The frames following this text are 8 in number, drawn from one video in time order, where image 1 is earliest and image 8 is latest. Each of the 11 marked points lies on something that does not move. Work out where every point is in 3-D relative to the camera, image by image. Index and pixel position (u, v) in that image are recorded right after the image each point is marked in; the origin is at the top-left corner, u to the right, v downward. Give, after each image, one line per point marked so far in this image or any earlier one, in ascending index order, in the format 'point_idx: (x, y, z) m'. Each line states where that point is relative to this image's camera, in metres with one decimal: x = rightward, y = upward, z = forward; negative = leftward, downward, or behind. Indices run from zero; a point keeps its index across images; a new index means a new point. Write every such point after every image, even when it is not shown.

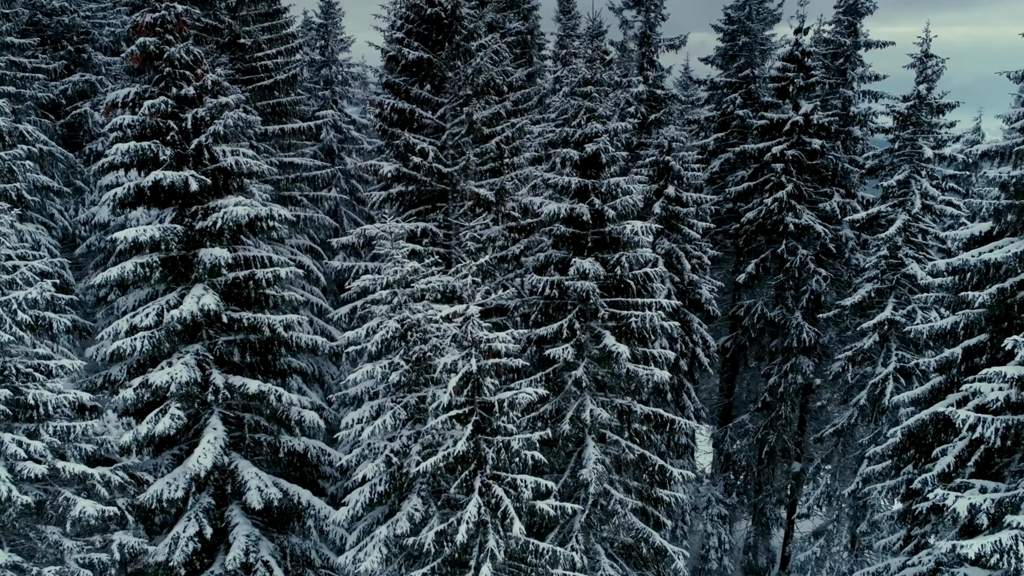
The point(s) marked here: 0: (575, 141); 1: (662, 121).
0: (+1.1, +2.2, +11.0) m
1: (+4.1, +4.7, +19.2) m
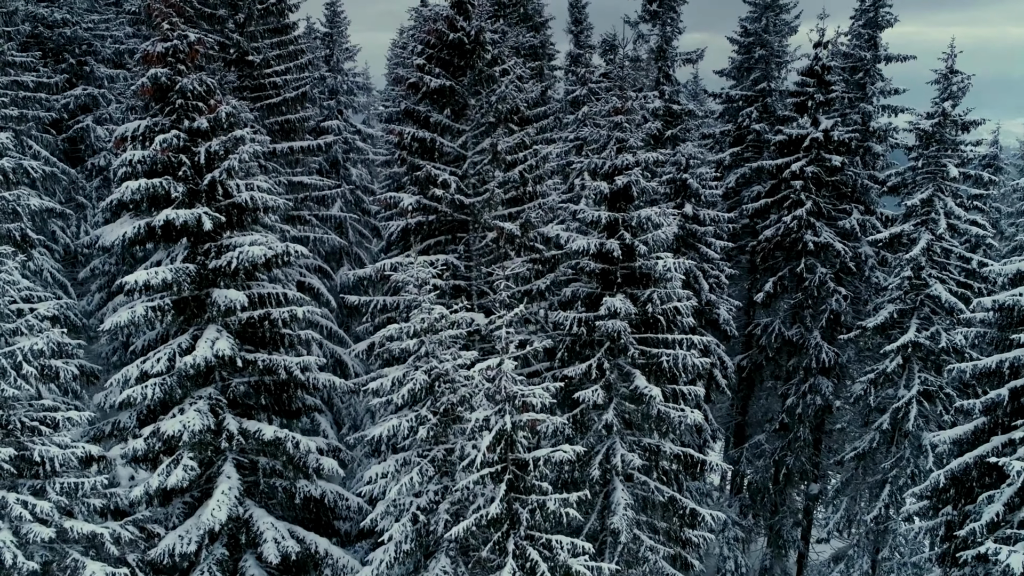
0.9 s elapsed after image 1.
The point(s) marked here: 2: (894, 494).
0: (+1.5, +1.7, +10.5) m
1: (+4.5, +4.1, +18.8) m
2: (+10.1, -5.4, +18.3) m
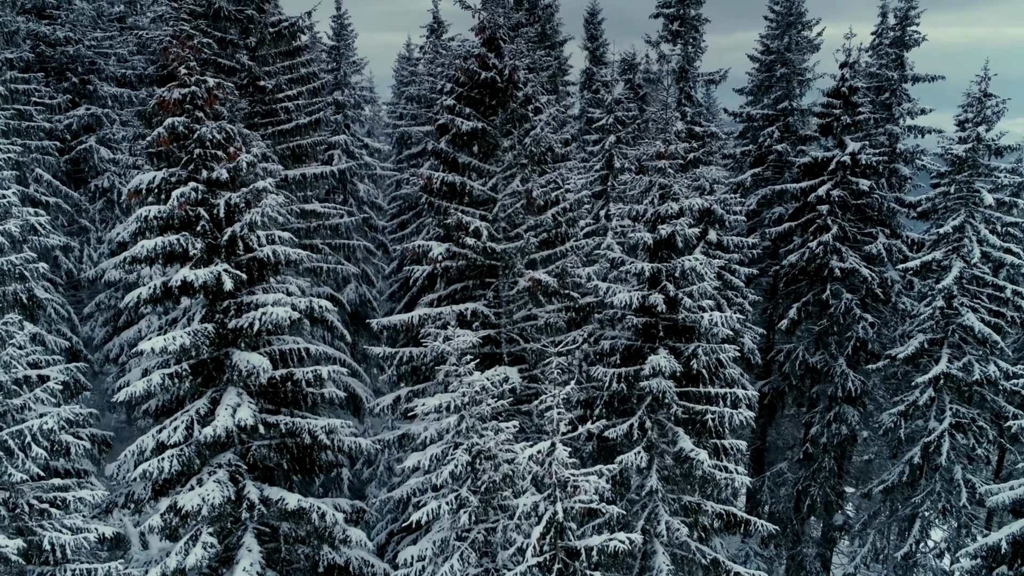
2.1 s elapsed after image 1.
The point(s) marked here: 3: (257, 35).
0: (+2.0, +0.9, +10.0) m
1: (+5.0, +3.4, +18.2) m
2: (+10.6, -6.2, +17.7) m
3: (-5.8, +5.7, +15.8) m
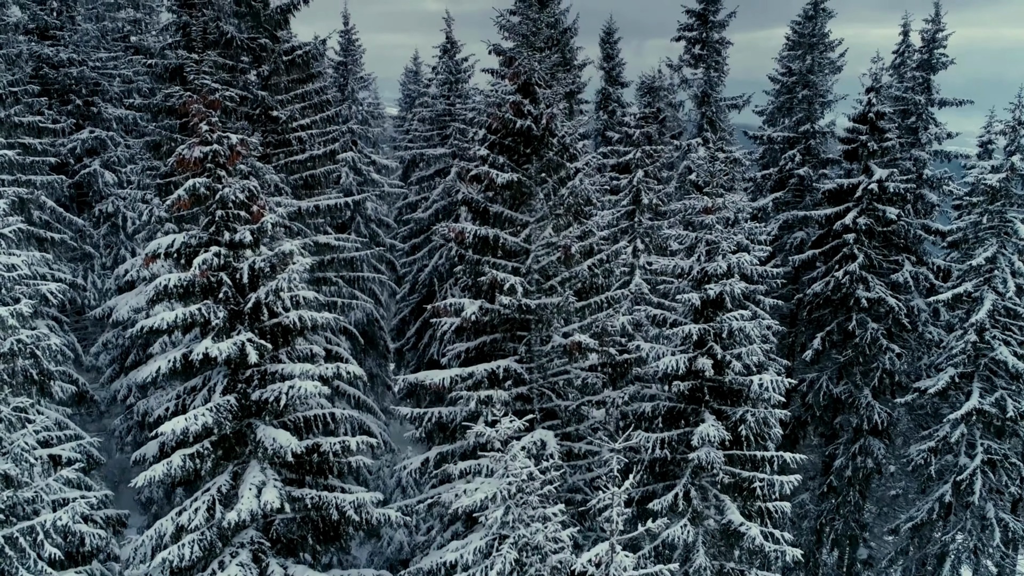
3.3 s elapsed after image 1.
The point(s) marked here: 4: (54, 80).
0: (+2.5, +0.1, +9.4) m
1: (+5.4, +2.6, +17.7) m
2: (+11.0, -7.0, +17.2) m
3: (-5.3, +4.9, +15.2) m
4: (-13.0, +5.9, +19.7) m
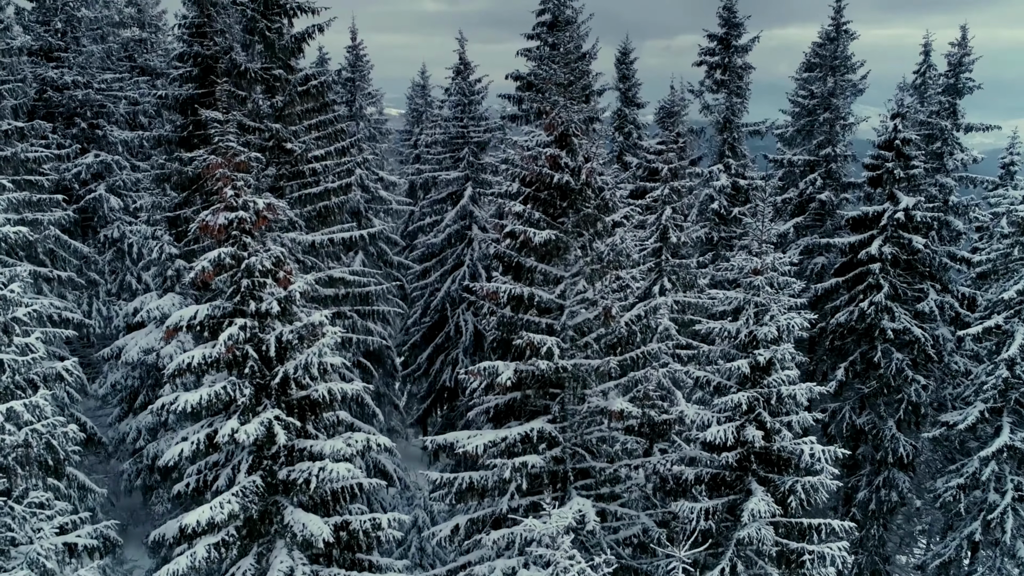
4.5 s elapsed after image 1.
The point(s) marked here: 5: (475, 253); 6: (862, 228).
0: (+2.9, -0.7, +9.0) m
1: (+5.9, +1.8, +17.3) m
2: (+11.5, -7.8, +16.8) m
3: (-4.9, +4.1, +14.8) m
4: (-12.5, +5.1, +19.2) m
5: (-1.1, +1.0, +19.9) m
6: (+9.6, +1.7, +18.9) m
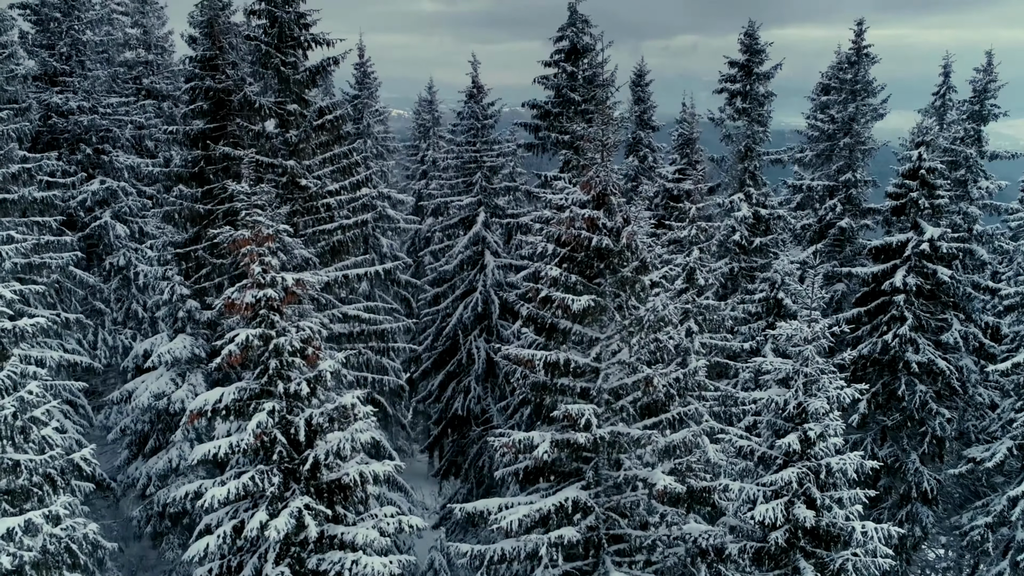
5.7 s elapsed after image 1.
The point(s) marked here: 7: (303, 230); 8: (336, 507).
0: (+3.4, -1.5, +8.6) m
1: (+6.3, +0.9, +16.9) m
2: (+11.9, -8.6, +16.4) m
3: (-4.4, +3.3, +14.4) m
4: (-12.1, +4.3, +18.8) m
5: (-0.7, +0.2, +19.5) m
6: (+10.0, +0.9, +18.5) m
7: (-4.3, +1.2, +14.3) m
8: (-1.9, -2.3, +7.5) m
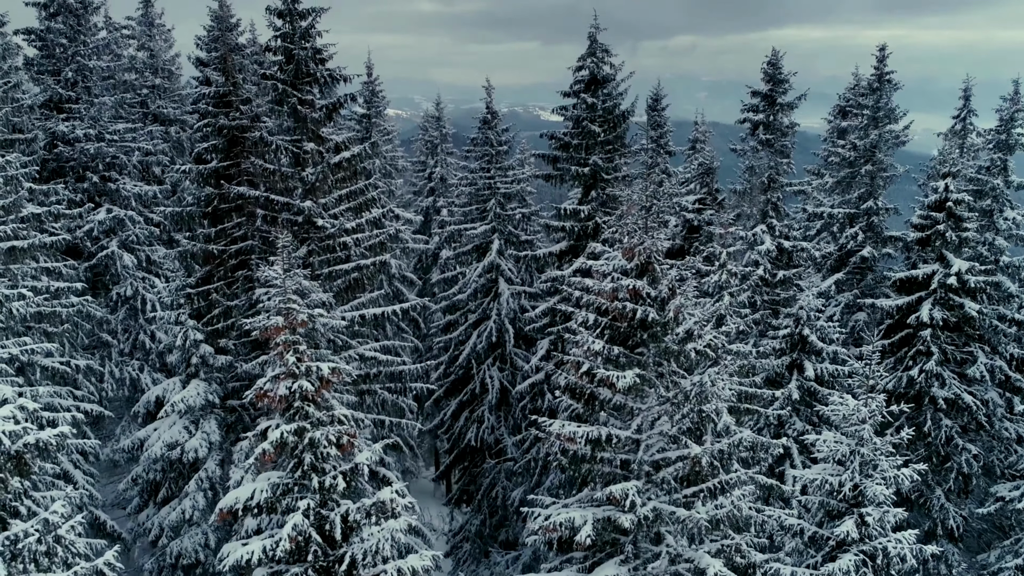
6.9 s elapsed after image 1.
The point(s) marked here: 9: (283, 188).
0: (+3.8, -2.3, +8.2) m
1: (+6.7, +0.1, +16.5) m
2: (+12.3, -9.5, +16.0) m
3: (-4.0, +2.5, +14.0) m
4: (-11.7, +3.5, +18.4) m
5: (-0.3, -0.6, +19.1) m
6: (+10.4, 0.0, +18.2) m
7: (-3.9, +0.3, +13.9) m
8: (-1.5, -3.2, +7.1) m
9: (-4.6, +2.0, +14.0) m
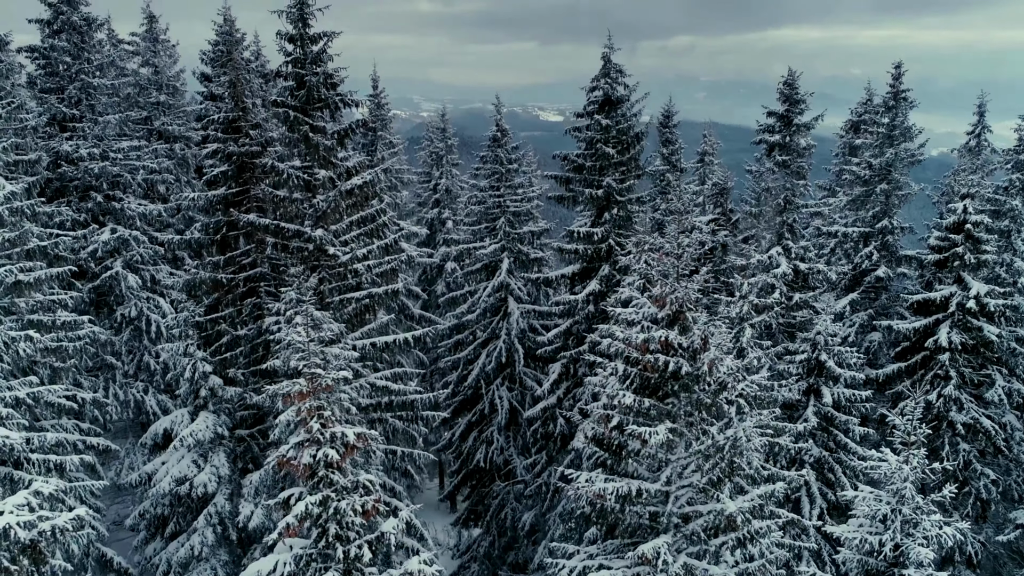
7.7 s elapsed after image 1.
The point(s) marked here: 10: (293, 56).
0: (+4.1, -2.9, +7.9) m
1: (+7.0, -0.5, +16.2) m
2: (+12.6, -10.0, +15.8) m
3: (-3.7, +1.9, +13.7) m
4: (-11.4, +2.9, +18.1) m
5: (0.0, -1.2, +18.9) m
6: (+10.7, -0.6, +17.9) m
7: (-3.6, -0.2, +13.6) m
8: (-1.2, -3.8, +6.9) m
9: (-4.3, +1.5, +13.7) m
10: (-4.2, +4.4, +13.1) m
